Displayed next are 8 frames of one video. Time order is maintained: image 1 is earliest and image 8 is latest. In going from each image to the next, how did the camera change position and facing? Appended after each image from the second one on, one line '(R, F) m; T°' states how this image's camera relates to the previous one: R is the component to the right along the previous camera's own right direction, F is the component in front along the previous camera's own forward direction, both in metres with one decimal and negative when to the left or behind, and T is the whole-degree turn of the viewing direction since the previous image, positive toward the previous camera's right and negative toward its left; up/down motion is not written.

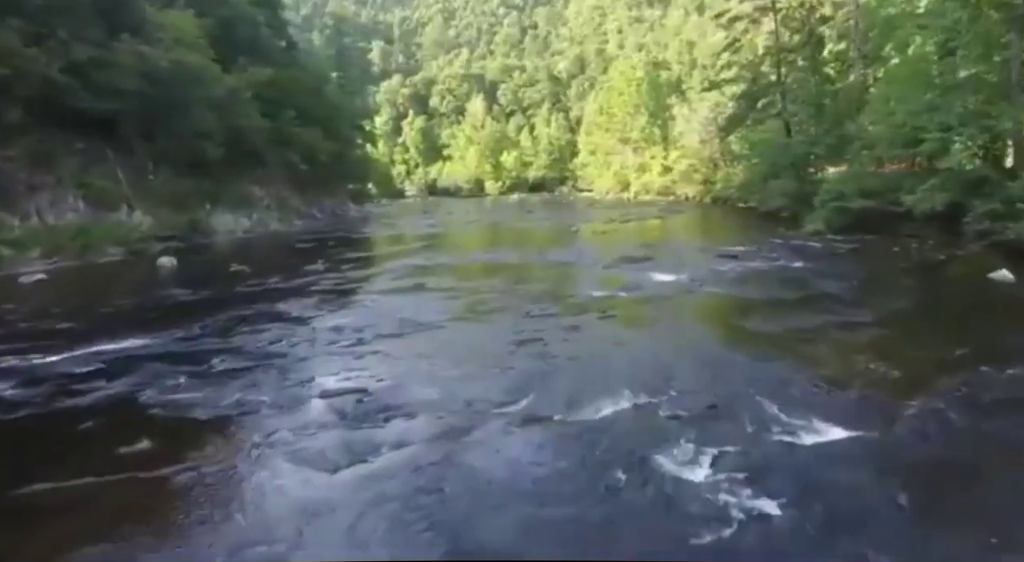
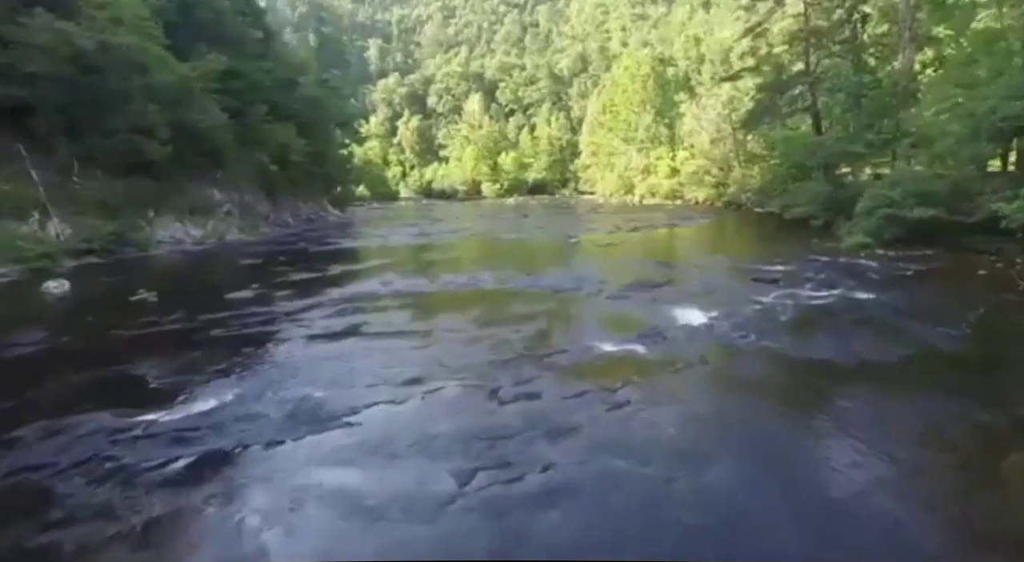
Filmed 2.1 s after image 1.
(+0.4, +3.5) m; 0°
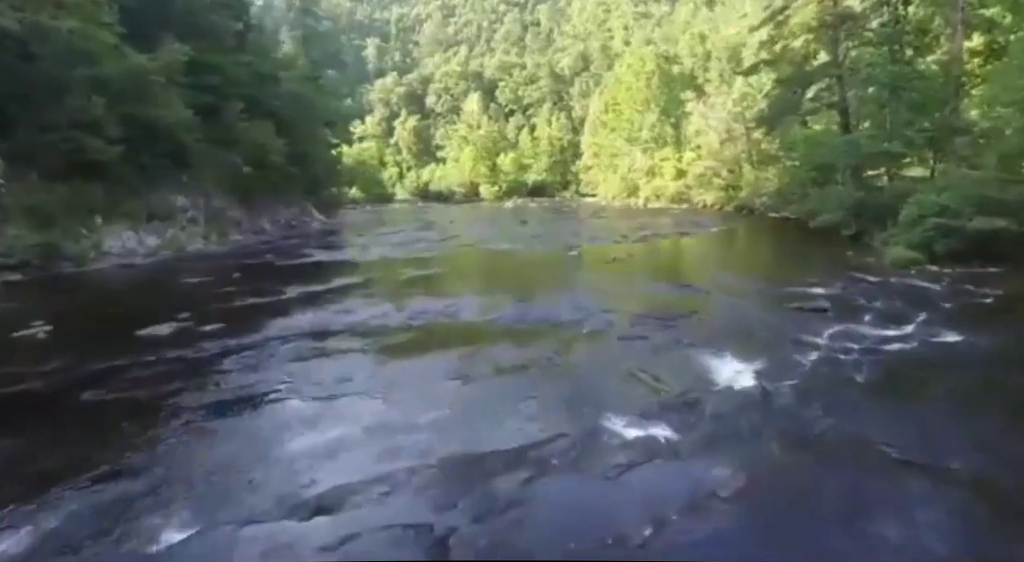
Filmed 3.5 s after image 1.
(+0.3, +2.5) m; 0°
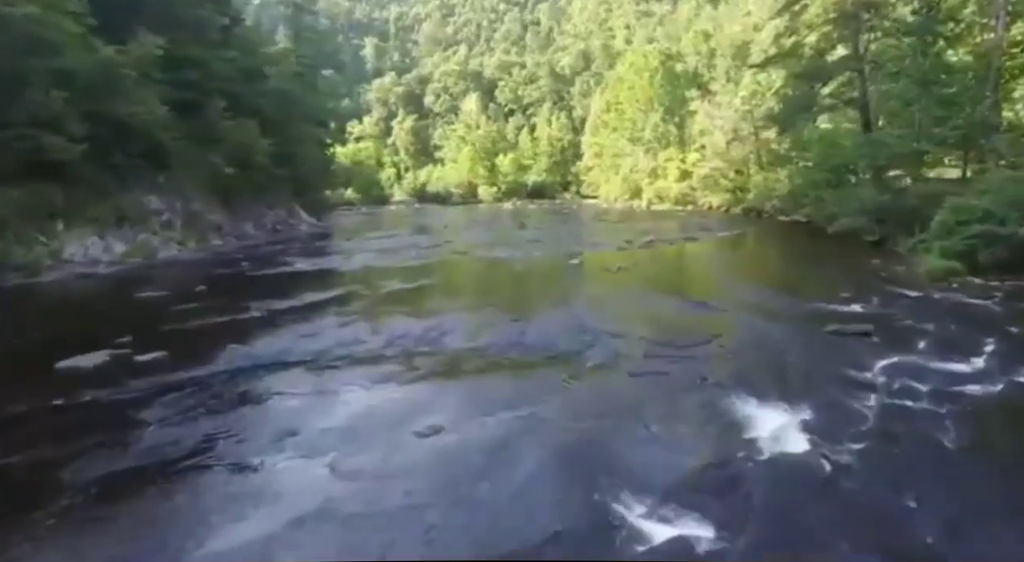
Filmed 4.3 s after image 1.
(+0.1, +1.5) m; 0°
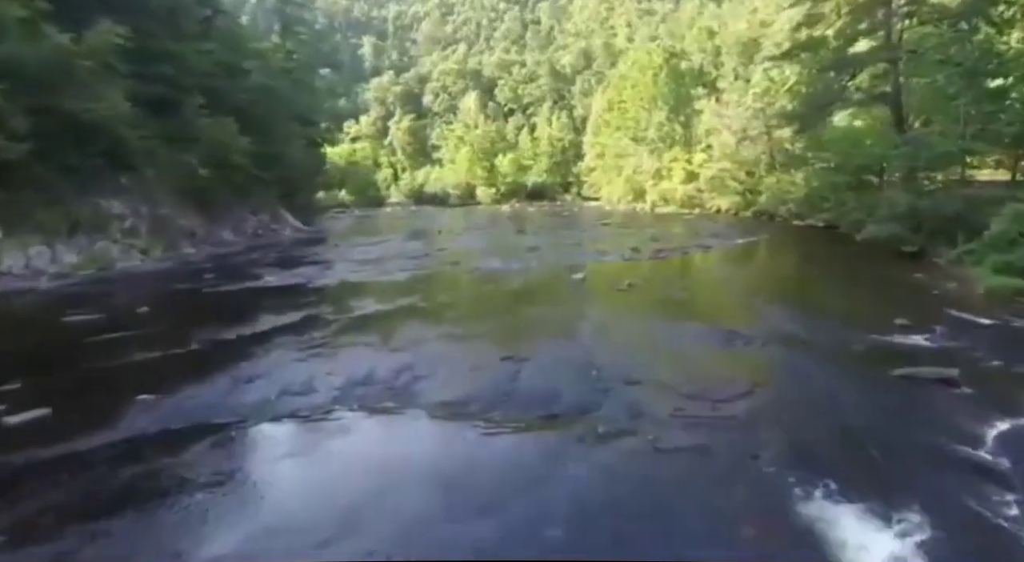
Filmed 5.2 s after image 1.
(+0.1, +2.0) m; 0°
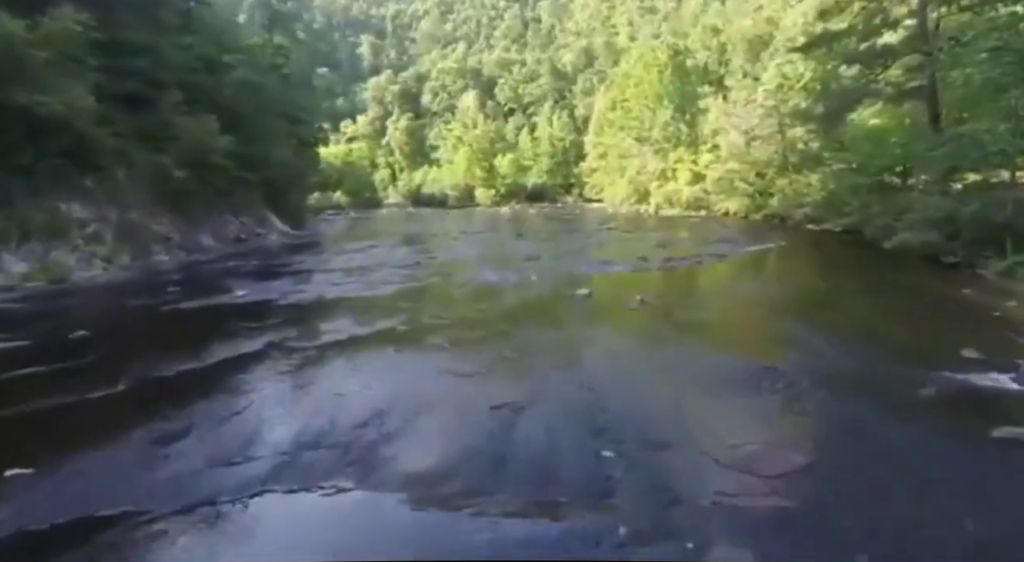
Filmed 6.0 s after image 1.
(+0.1, +1.7) m; 0°
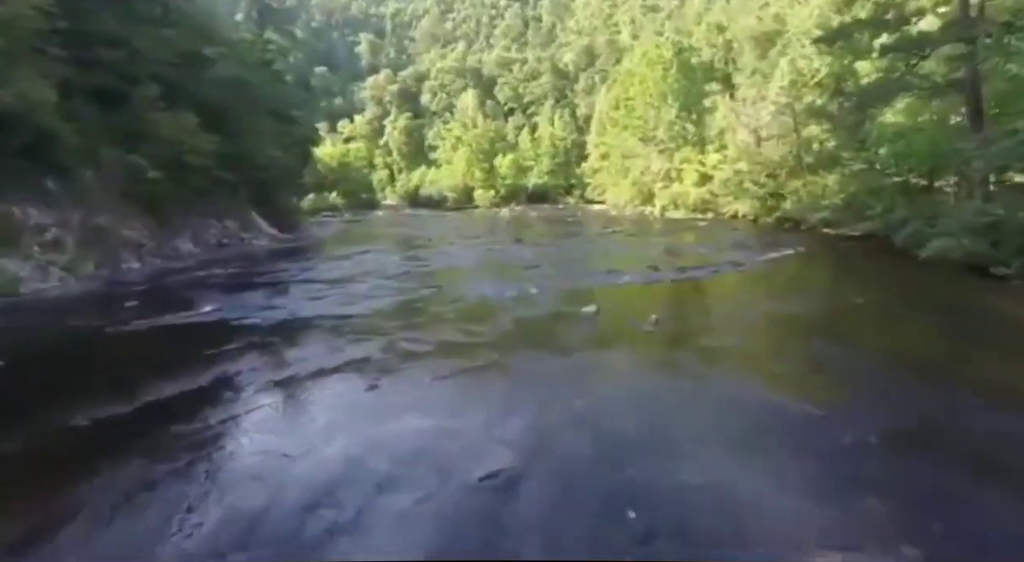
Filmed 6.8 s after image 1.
(+0.1, +1.6) m; 0°
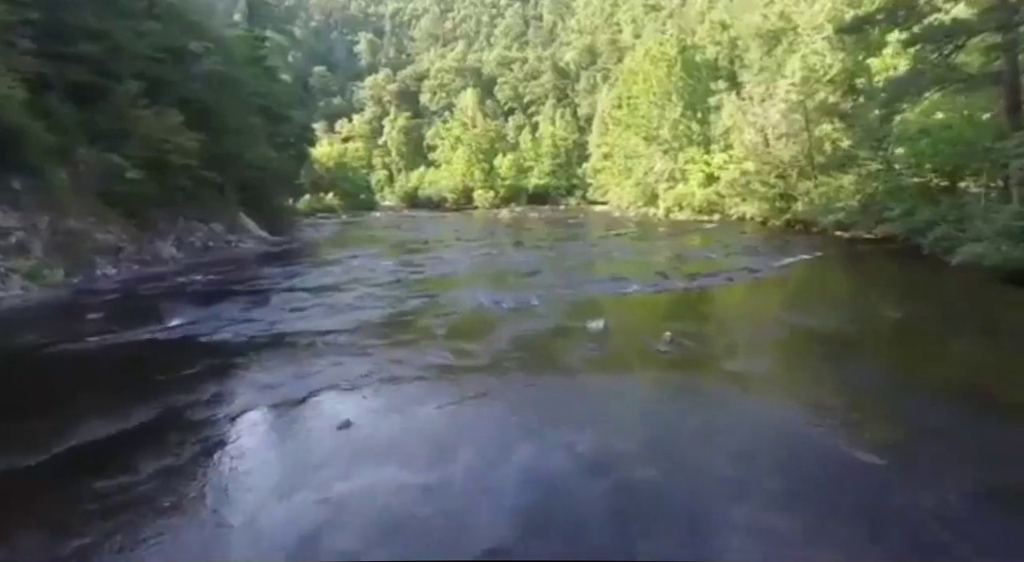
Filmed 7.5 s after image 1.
(0.0, +1.2) m; 0°
